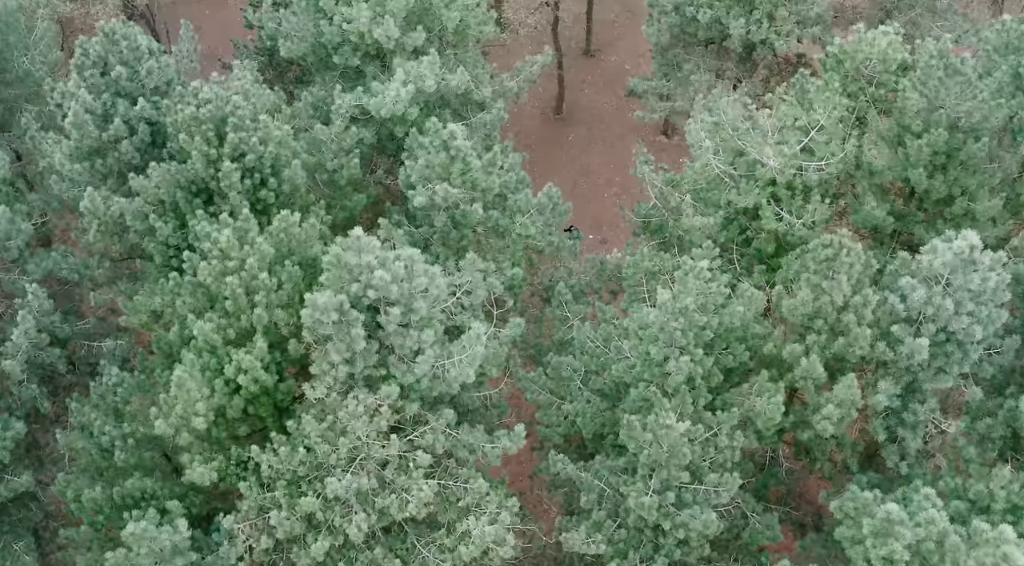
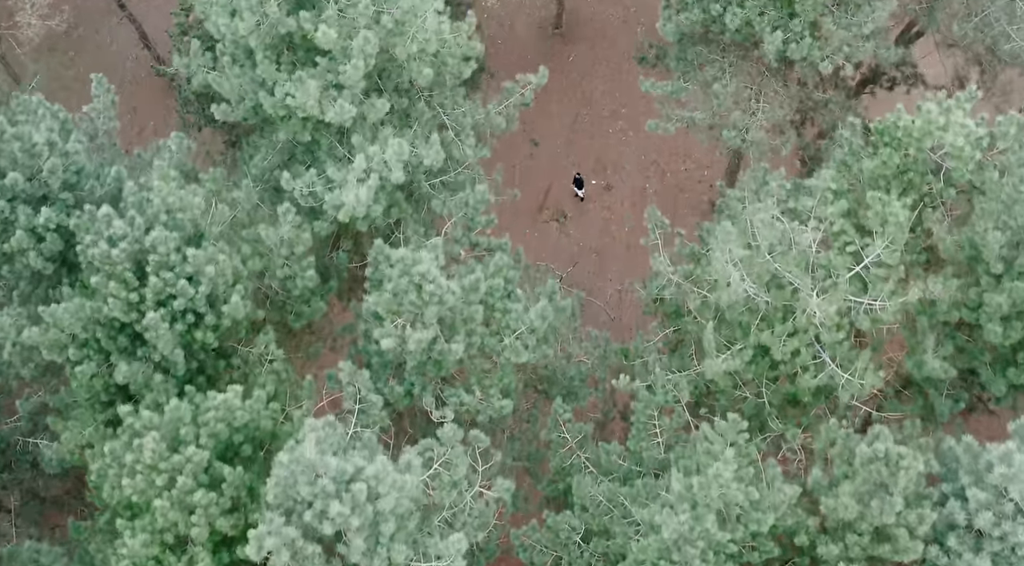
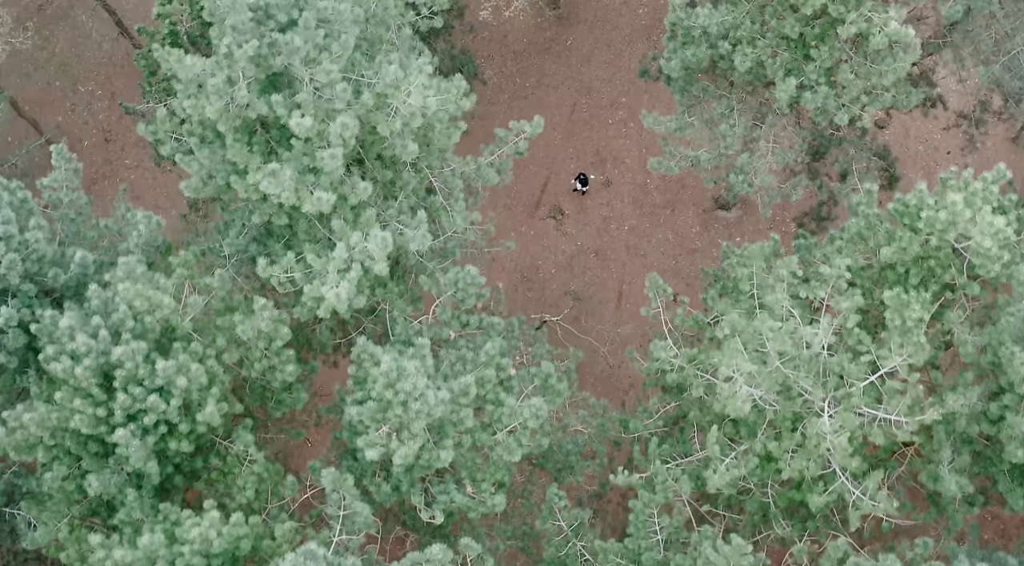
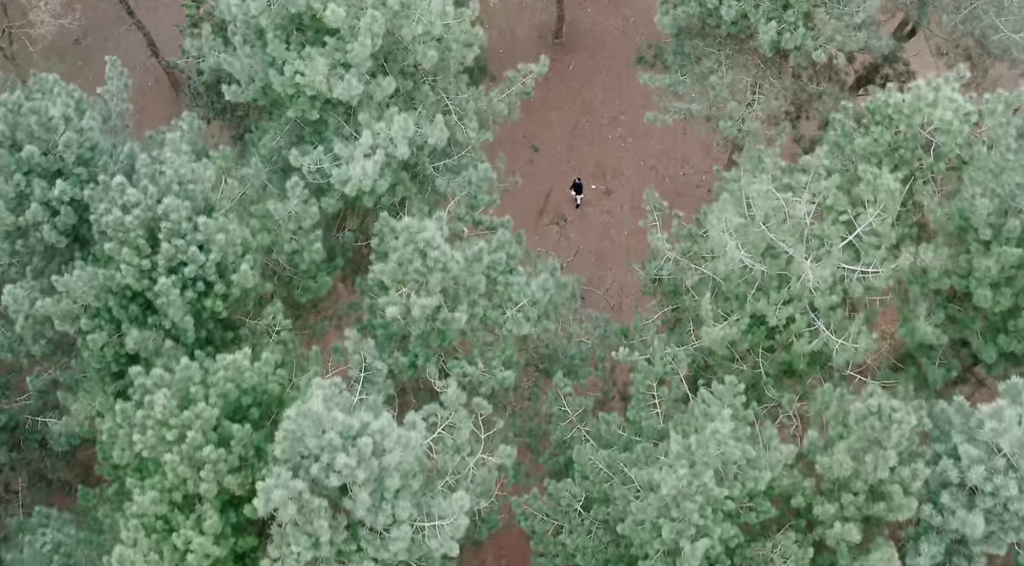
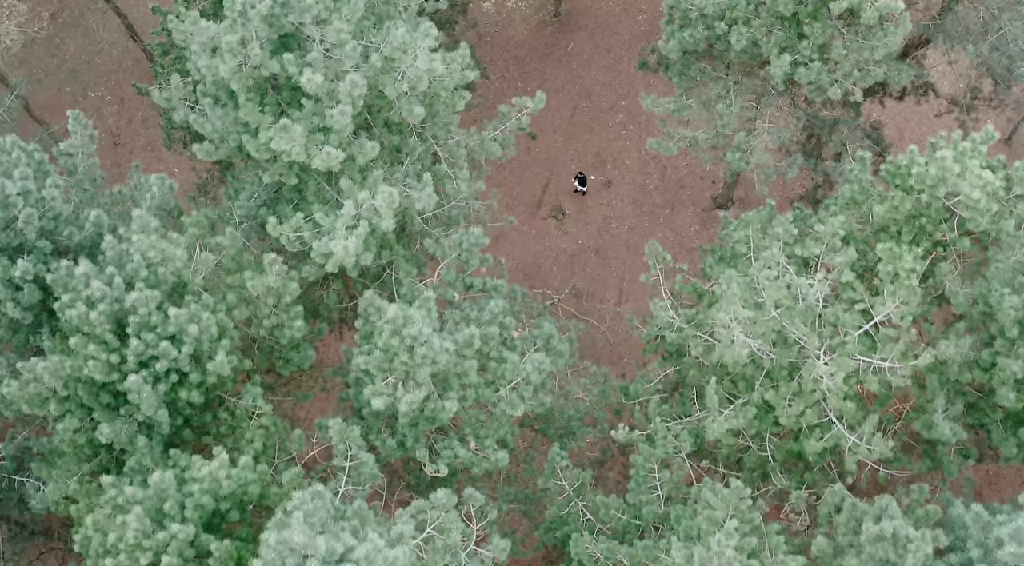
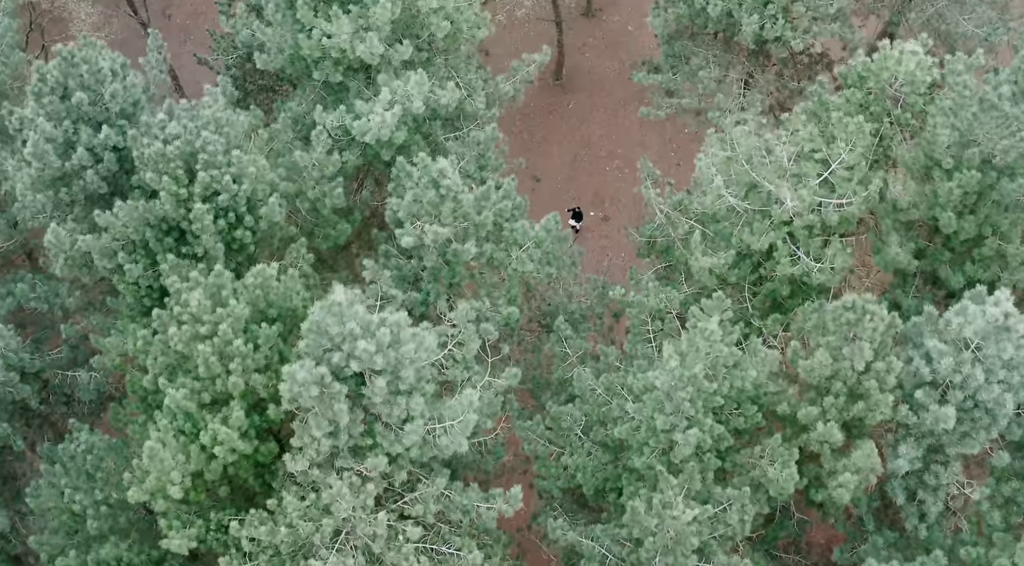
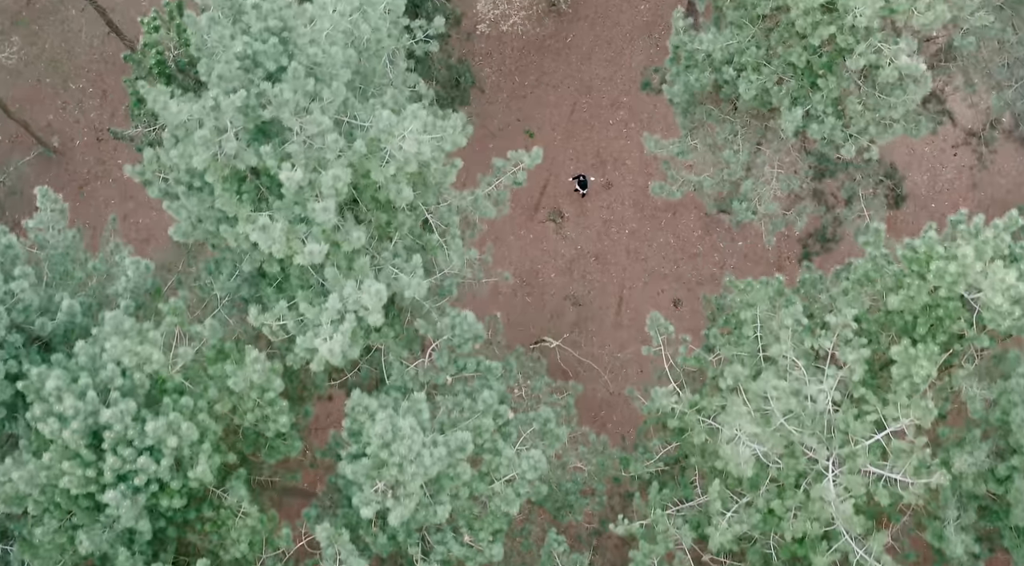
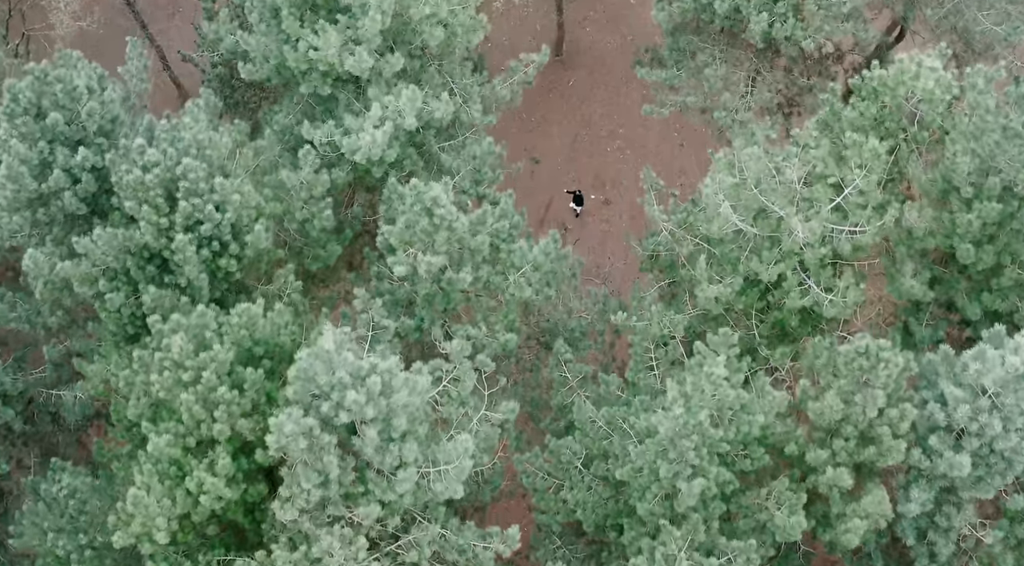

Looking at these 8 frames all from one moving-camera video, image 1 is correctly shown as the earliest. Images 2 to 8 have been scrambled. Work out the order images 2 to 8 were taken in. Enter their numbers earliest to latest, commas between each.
6, 8, 4, 2, 5, 3, 7
